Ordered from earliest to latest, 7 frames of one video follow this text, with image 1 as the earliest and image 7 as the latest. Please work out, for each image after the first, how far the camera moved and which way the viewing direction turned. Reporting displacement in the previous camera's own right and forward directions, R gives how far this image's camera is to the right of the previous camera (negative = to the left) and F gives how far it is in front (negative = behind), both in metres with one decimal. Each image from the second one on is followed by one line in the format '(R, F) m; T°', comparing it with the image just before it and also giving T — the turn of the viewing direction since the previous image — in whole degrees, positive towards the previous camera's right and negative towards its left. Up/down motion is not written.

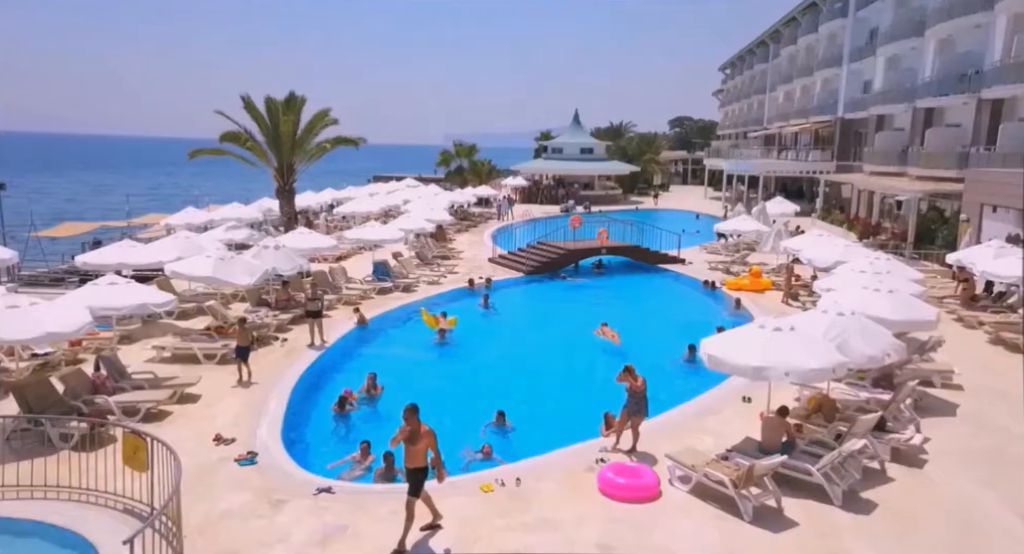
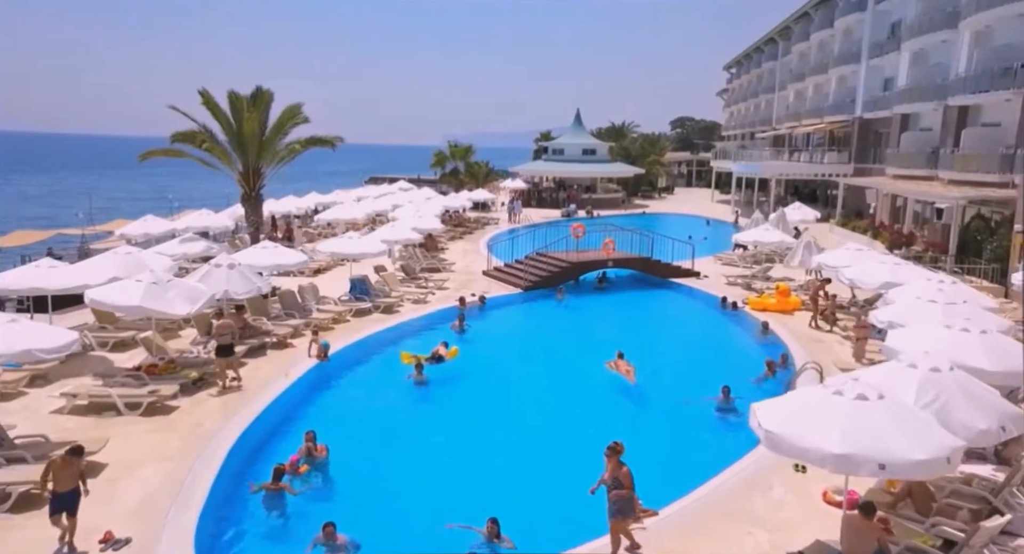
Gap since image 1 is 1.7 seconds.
(+0.1, +2.3) m; 0°
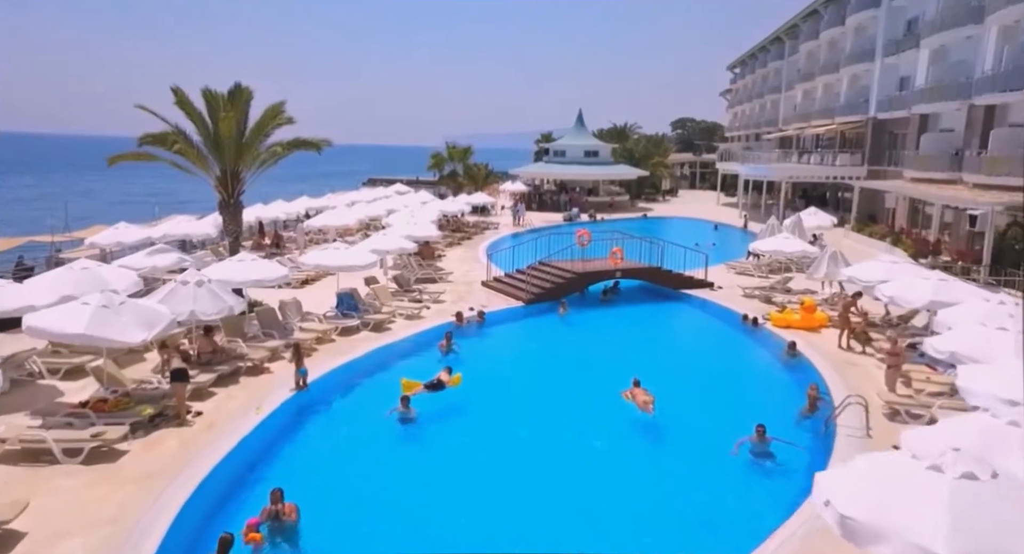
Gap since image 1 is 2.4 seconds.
(0.0, +1.4) m; 0°
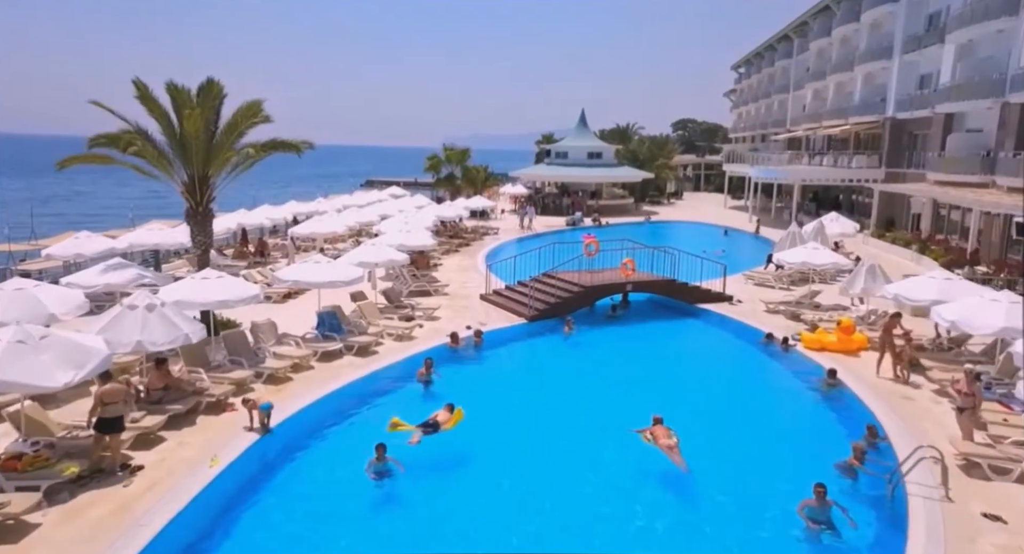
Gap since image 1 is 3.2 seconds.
(0.0, +1.7) m; 0°
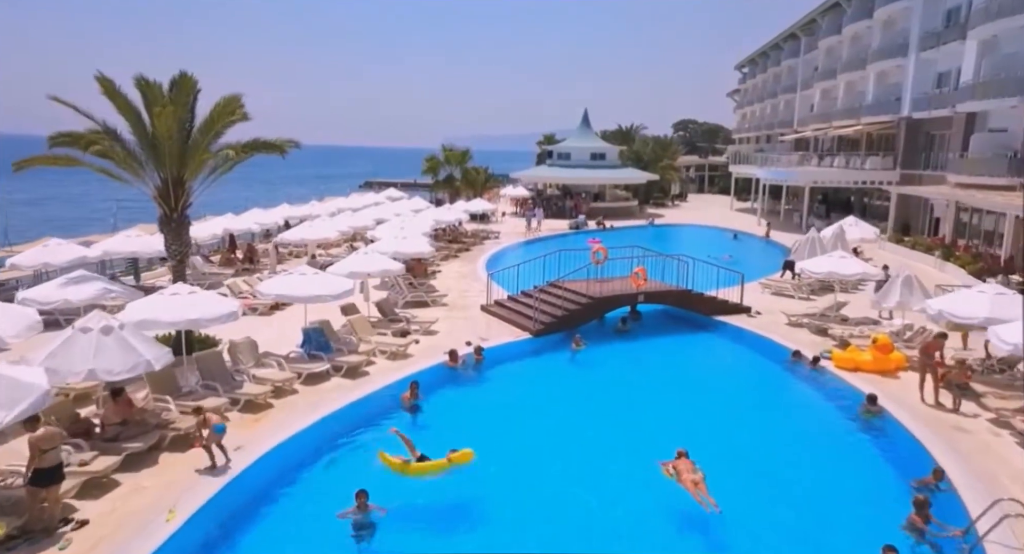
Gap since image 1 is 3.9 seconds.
(-0.1, +1.2) m; 0°
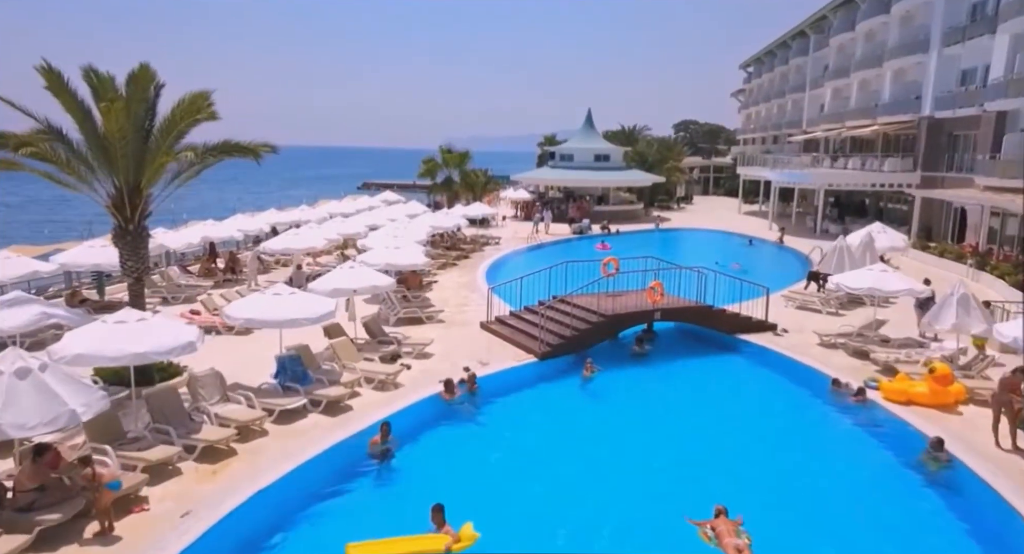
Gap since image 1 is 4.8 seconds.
(-0.1, +1.6) m; 0°
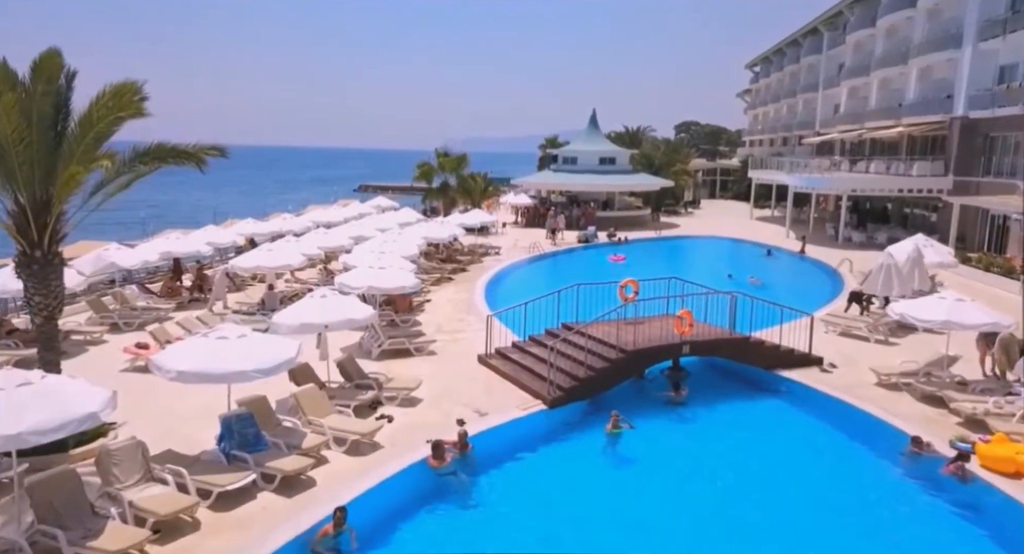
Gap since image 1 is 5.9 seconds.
(-0.1, +2.3) m; 0°
